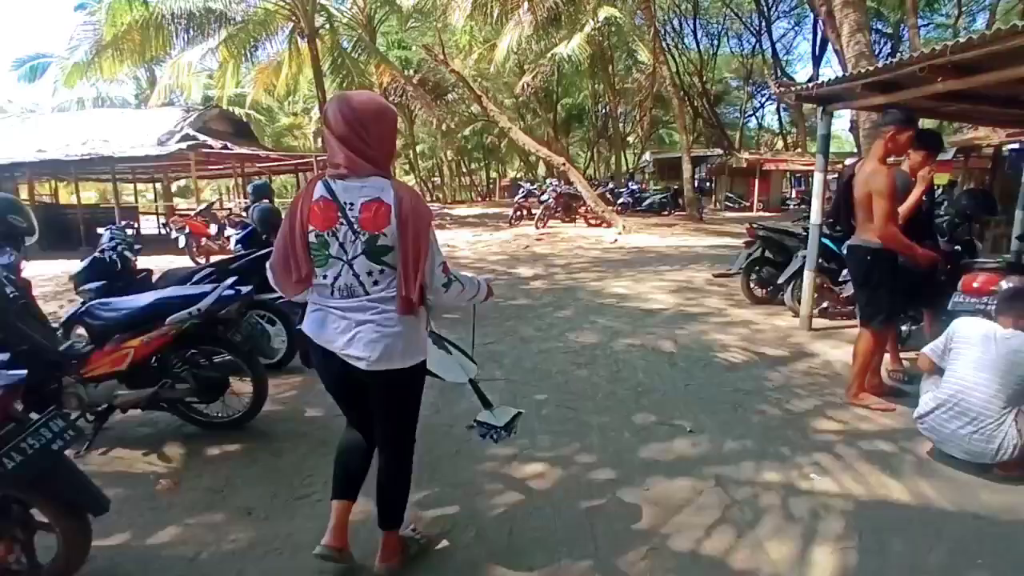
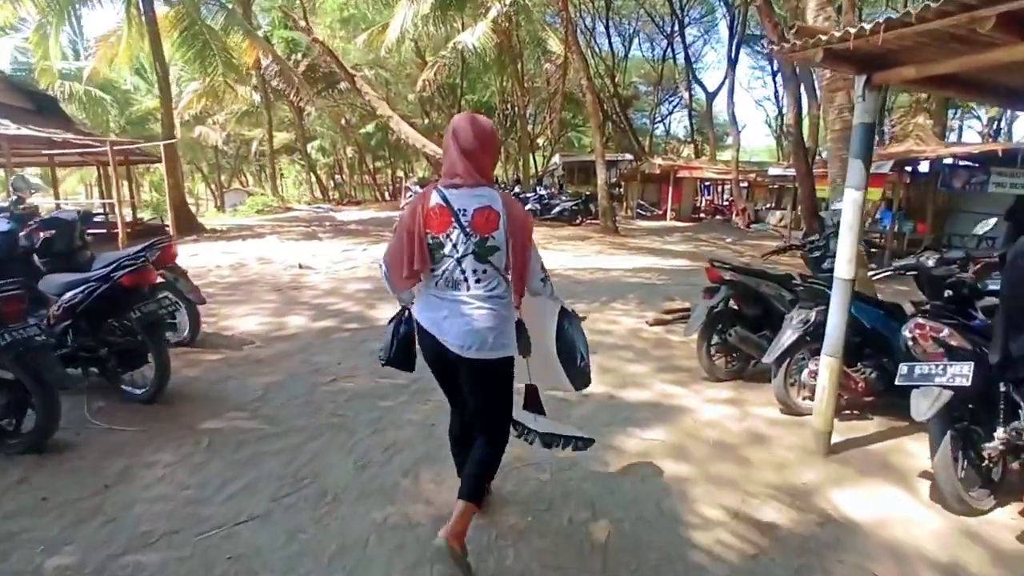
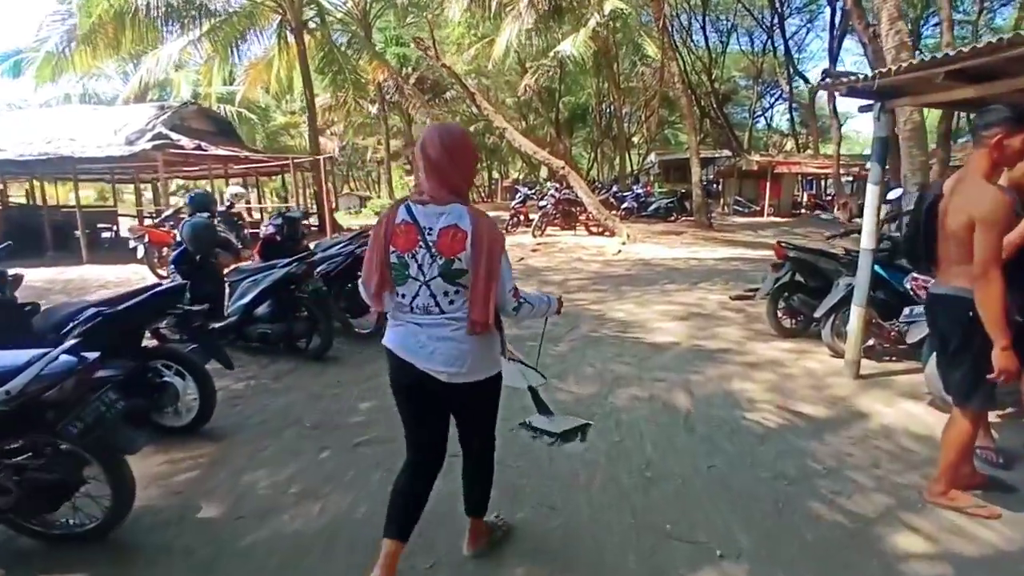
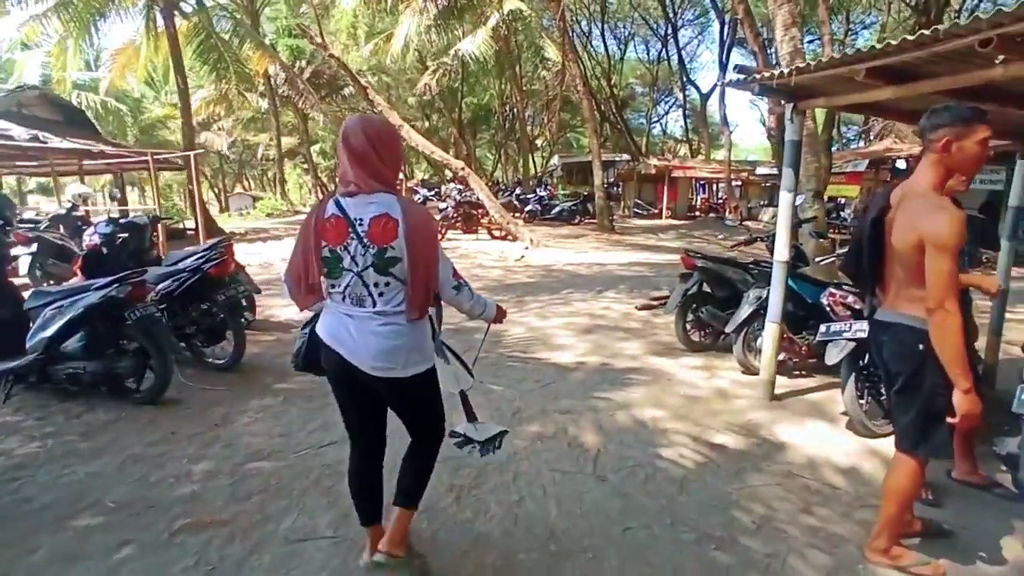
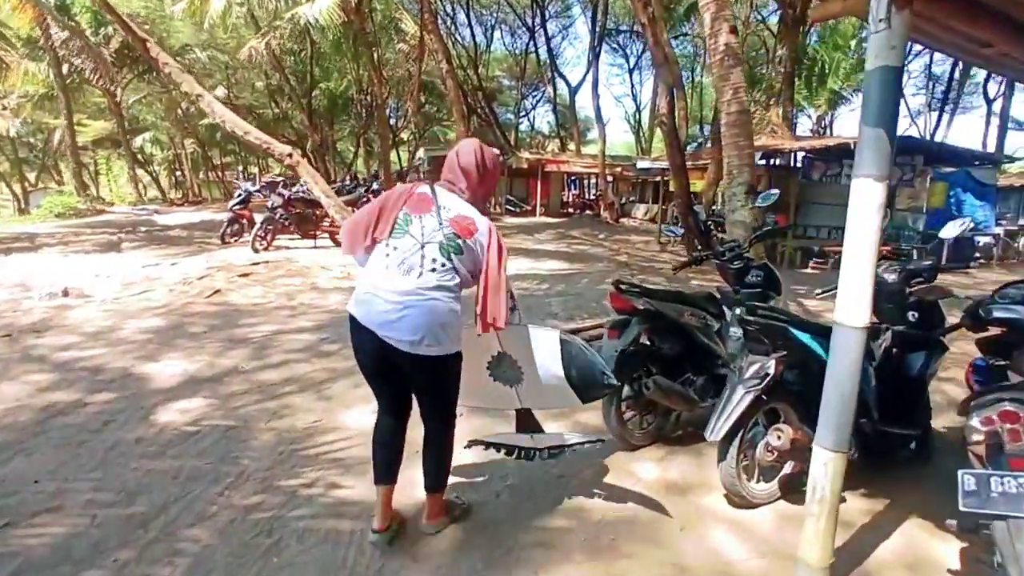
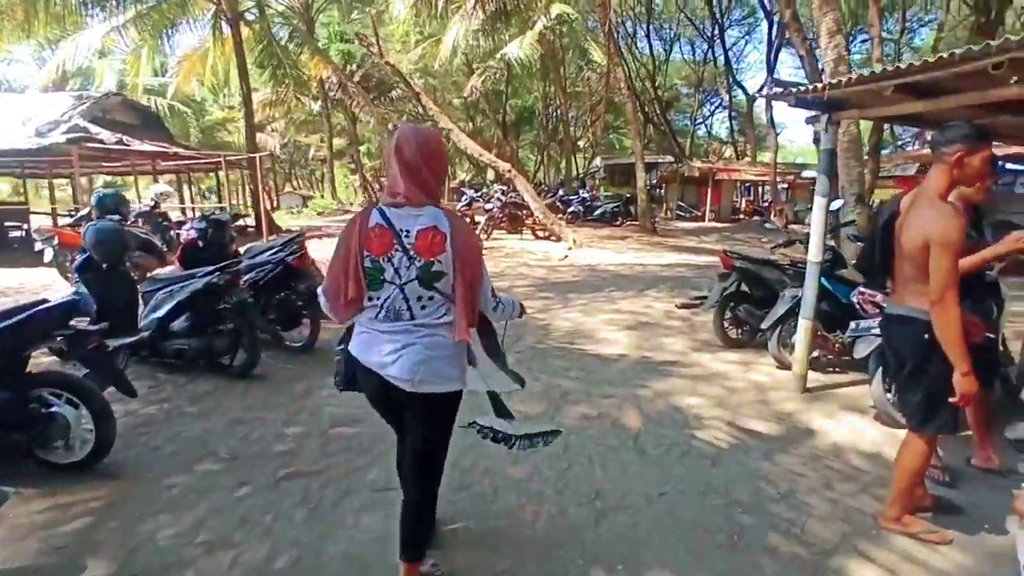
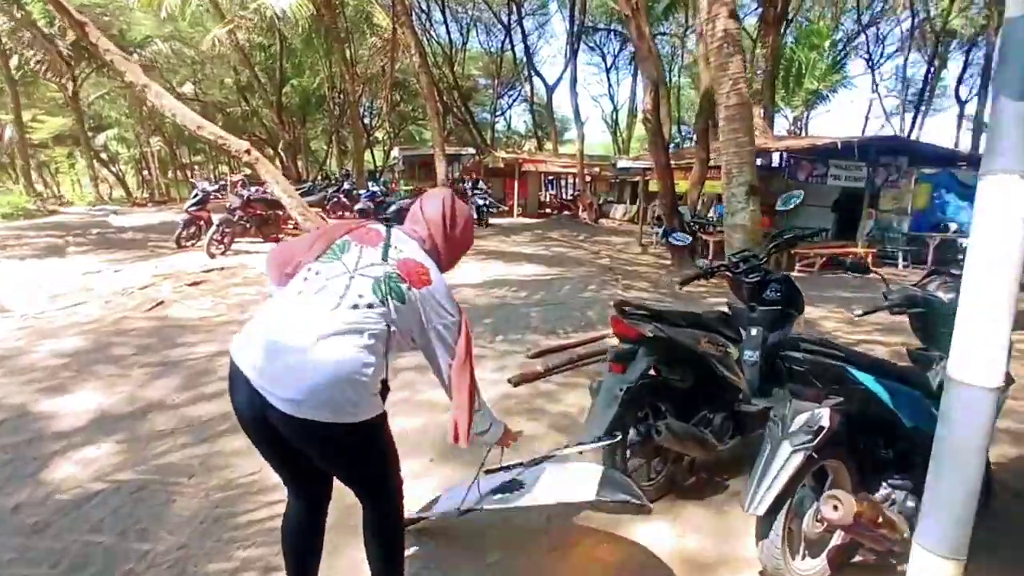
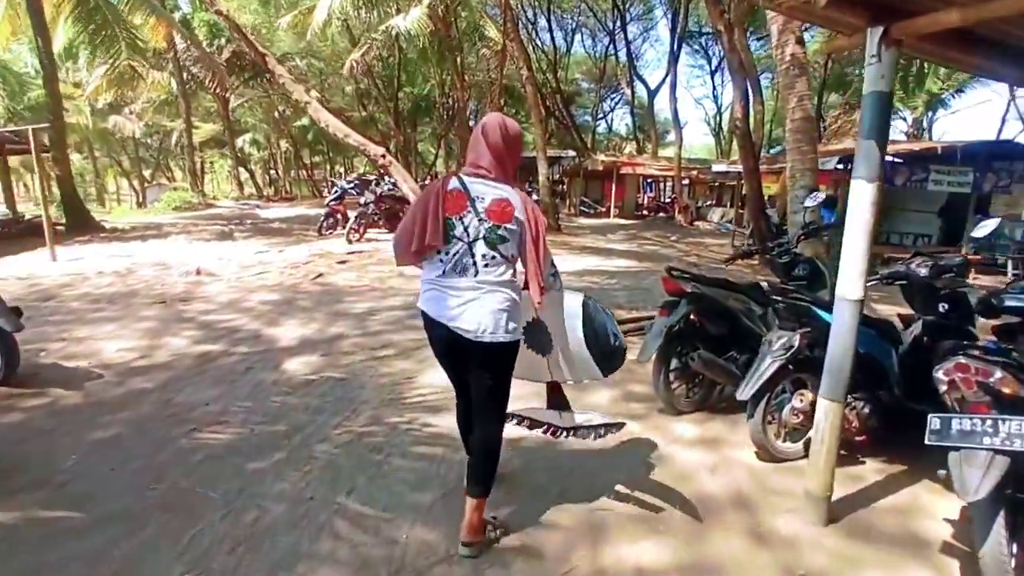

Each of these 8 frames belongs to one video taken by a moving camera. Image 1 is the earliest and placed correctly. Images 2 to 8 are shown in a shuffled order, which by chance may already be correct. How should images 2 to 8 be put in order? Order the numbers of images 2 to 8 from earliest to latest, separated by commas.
3, 6, 4, 2, 8, 5, 7
